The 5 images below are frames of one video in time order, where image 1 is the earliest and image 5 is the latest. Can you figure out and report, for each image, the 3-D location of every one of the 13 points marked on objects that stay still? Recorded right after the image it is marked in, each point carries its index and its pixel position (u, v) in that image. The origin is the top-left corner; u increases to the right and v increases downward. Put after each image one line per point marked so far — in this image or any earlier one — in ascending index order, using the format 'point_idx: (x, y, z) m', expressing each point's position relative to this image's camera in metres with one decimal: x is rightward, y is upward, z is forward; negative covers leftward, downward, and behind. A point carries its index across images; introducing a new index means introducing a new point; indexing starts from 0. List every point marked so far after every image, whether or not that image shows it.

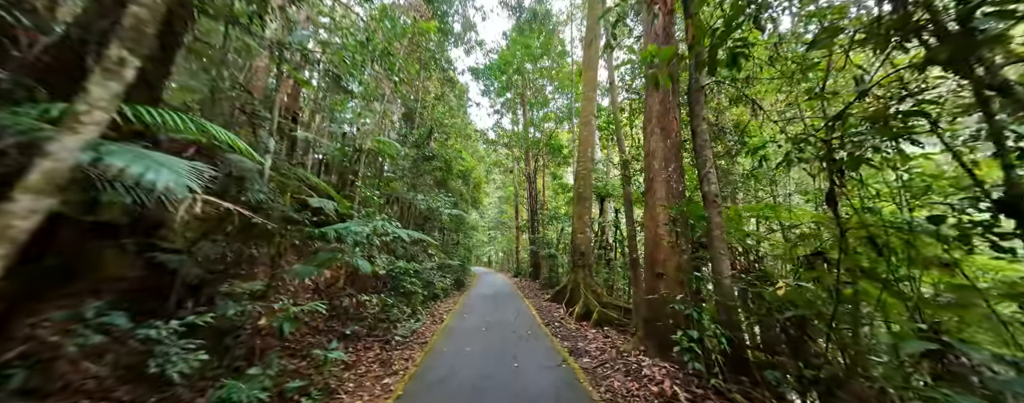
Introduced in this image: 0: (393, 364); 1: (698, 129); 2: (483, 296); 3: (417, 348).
0: (-1.9, -2.6, +4.3) m
1: (+2.9, +1.1, +4.2) m
2: (-1.2, -4.0, +11.3) m
3: (-1.8, -2.8, +5.1) m
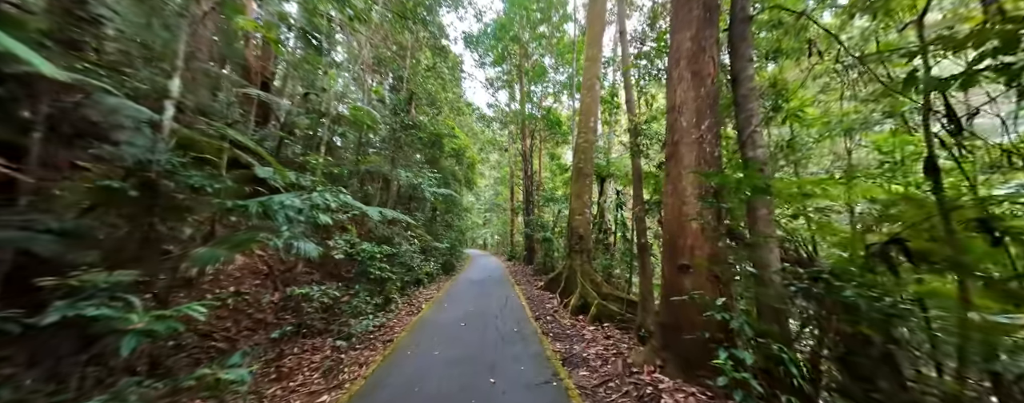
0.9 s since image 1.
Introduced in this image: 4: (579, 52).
0: (-2.2, -2.2, +3.5) m
1: (+2.7, +1.5, +3.2) m
2: (-1.6, -3.1, +10.5) m
3: (-2.1, -2.3, +4.2) m
4: (+3.7, +8.3, +14.9) m
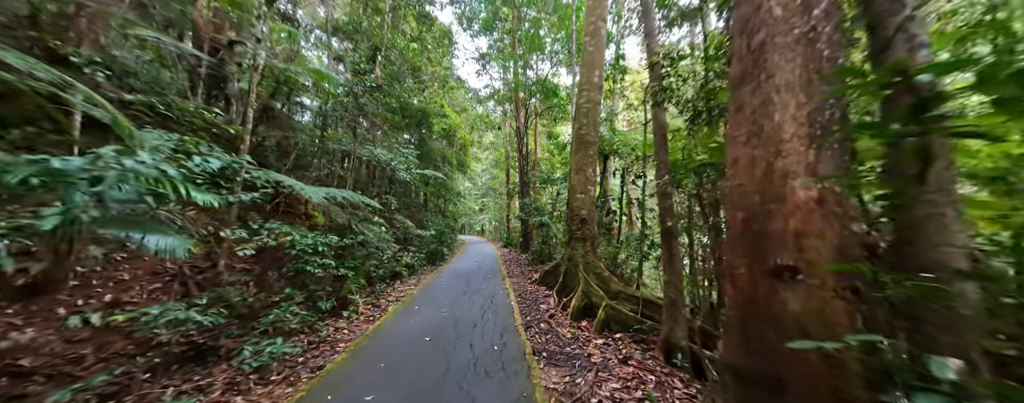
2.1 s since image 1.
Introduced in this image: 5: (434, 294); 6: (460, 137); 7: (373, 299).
0: (-2.5, -1.9, +2.2) m
1: (+2.4, +1.8, +1.7) m
2: (-1.9, -2.5, +9.2) m
3: (-2.4, -2.0, +3.0) m
4: (+3.2, +9.2, +13.1) m
5: (-1.9, -2.2, +6.4) m
6: (-3.7, +4.5, +18.9) m
7: (-3.1, -2.2, +6.1) m
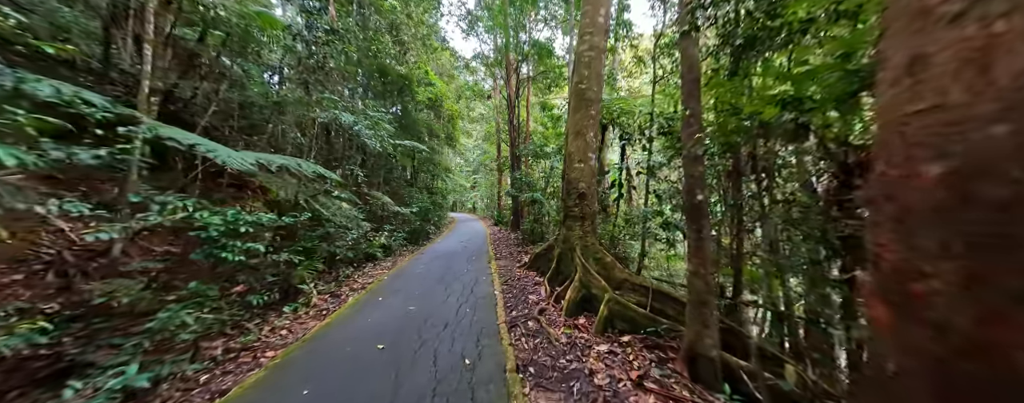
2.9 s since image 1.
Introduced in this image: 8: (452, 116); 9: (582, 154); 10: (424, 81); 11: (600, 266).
0: (-2.7, -1.7, +1.3) m
1: (+2.2, +2.0, +0.7) m
2: (-2.3, -1.6, +8.4) m
3: (-2.6, -1.7, +2.1) m
4: (+2.8, +10.3, +11.4) m
5: (-2.2, -1.6, +5.5) m
6: (-4.3, +6.1, +17.4) m
7: (-3.4, -1.6, +5.2) m
8: (-4.2, +6.0, +18.7) m
9: (+1.2, +0.8, +4.6) m
10: (-4.9, +6.7, +14.8) m
11: (+1.3, -0.9, +4.0) m
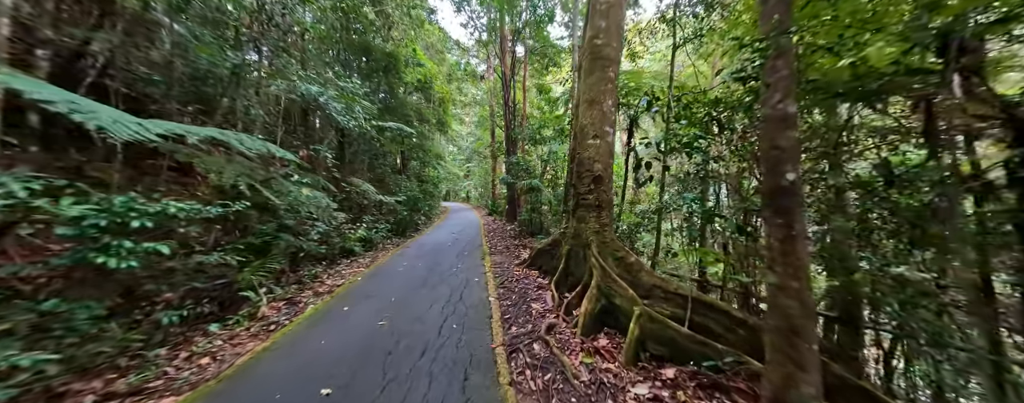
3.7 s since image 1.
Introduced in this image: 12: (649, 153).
0: (-2.6, -1.6, +0.4) m
1: (+2.3, +2.0, -0.3) m
2: (-2.4, -1.3, +7.5) m
3: (-2.5, -1.6, +1.2) m
4: (+2.6, +10.8, +10.1) m
5: (-2.2, -1.4, +4.7) m
6: (-4.6, +6.8, +16.2) m
7: (-3.5, -1.4, +4.3) m
8: (-4.5, +6.7, +17.5) m
9: (+1.1, +1.0, +3.7) m
10: (-5.1, +7.2, +13.6) m
11: (+1.3, -0.8, +3.2) m
12: (+3.1, +1.1, +6.0) m
